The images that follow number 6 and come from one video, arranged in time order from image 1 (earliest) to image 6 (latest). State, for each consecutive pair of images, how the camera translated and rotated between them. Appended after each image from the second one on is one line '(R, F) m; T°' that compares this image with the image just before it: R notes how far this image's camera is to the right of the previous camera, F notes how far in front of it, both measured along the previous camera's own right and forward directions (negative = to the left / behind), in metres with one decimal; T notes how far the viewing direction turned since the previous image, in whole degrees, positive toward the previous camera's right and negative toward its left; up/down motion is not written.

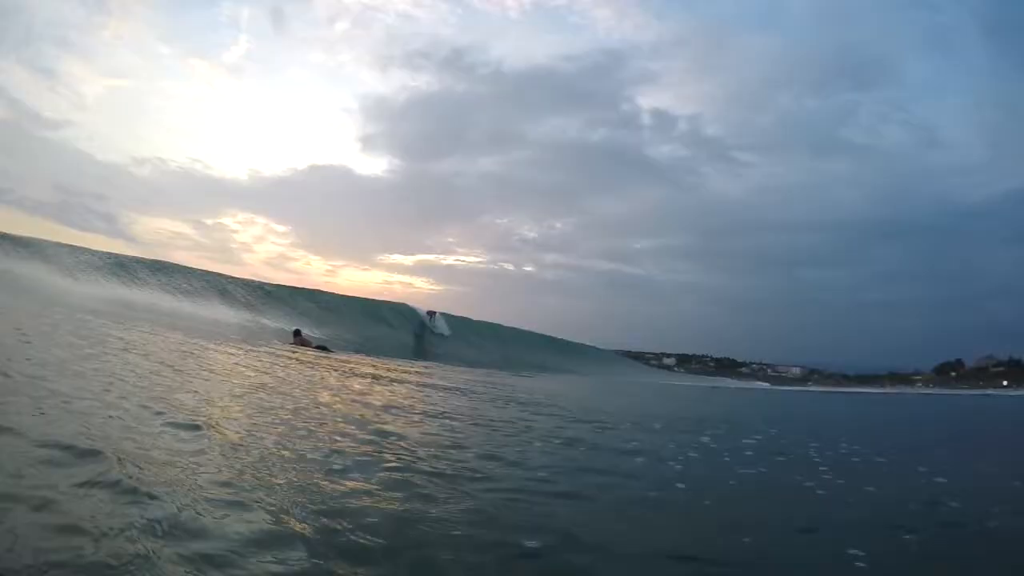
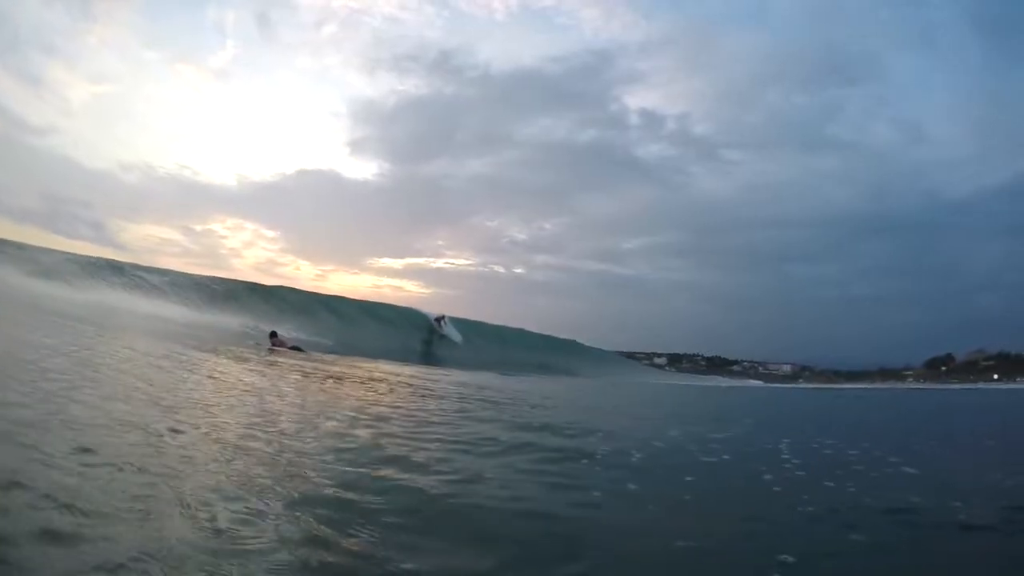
(-0.7, -0.9) m; +1°
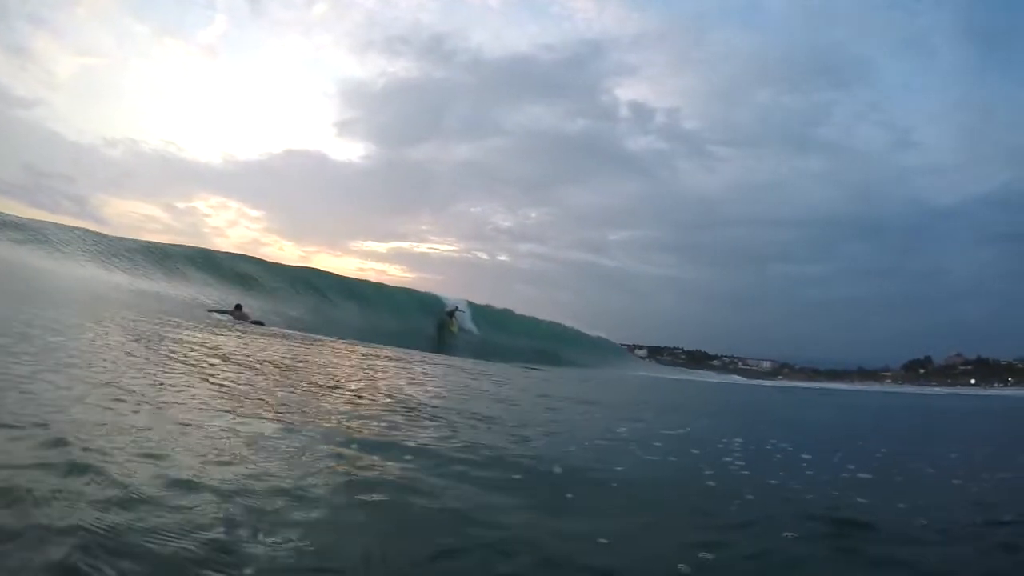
(+0.1, +0.3) m; +1°
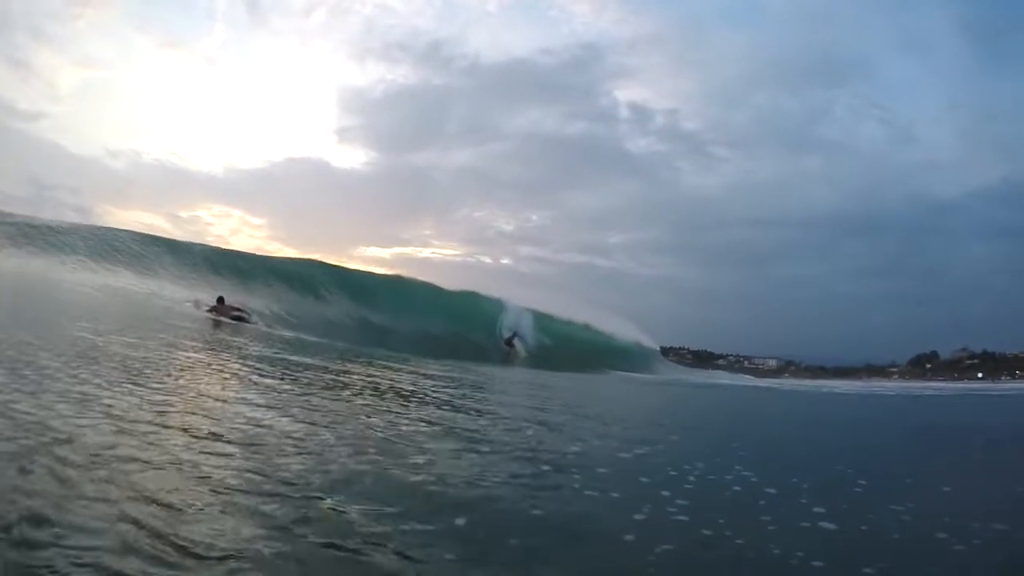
(+0.1, +0.2) m; 0°
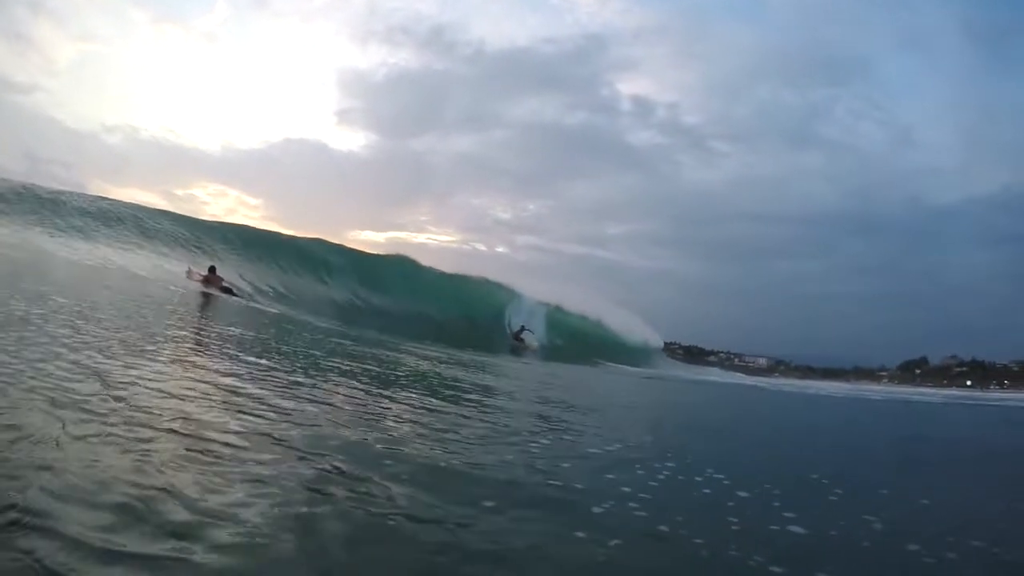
(+0.1, +0.2) m; 0°
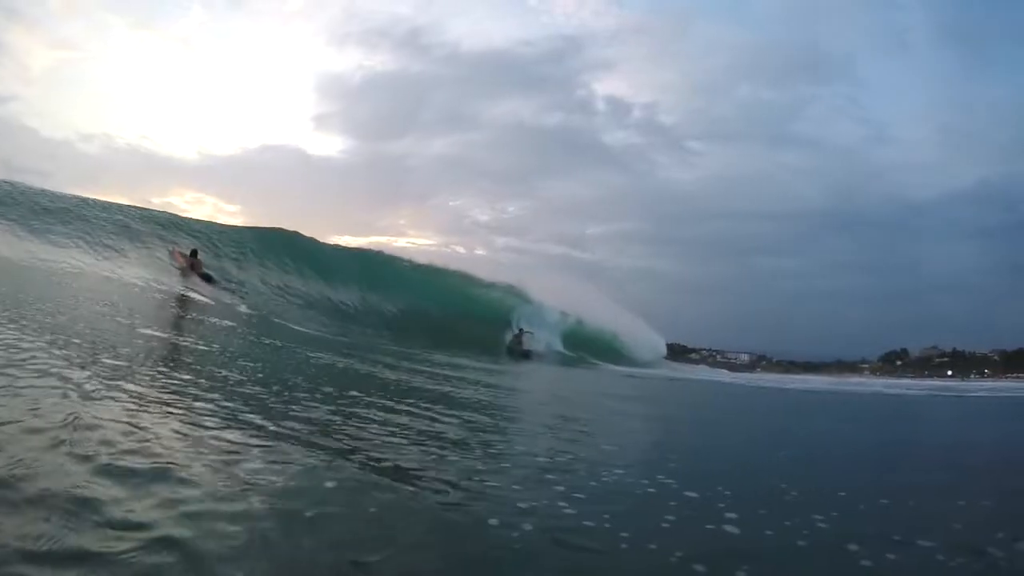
(0.0, +0.4) m; +1°
